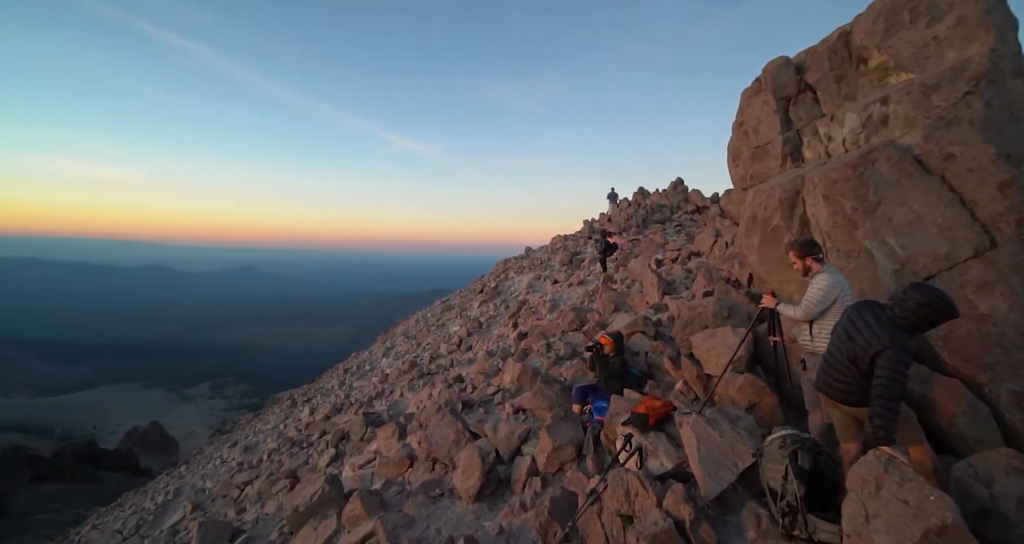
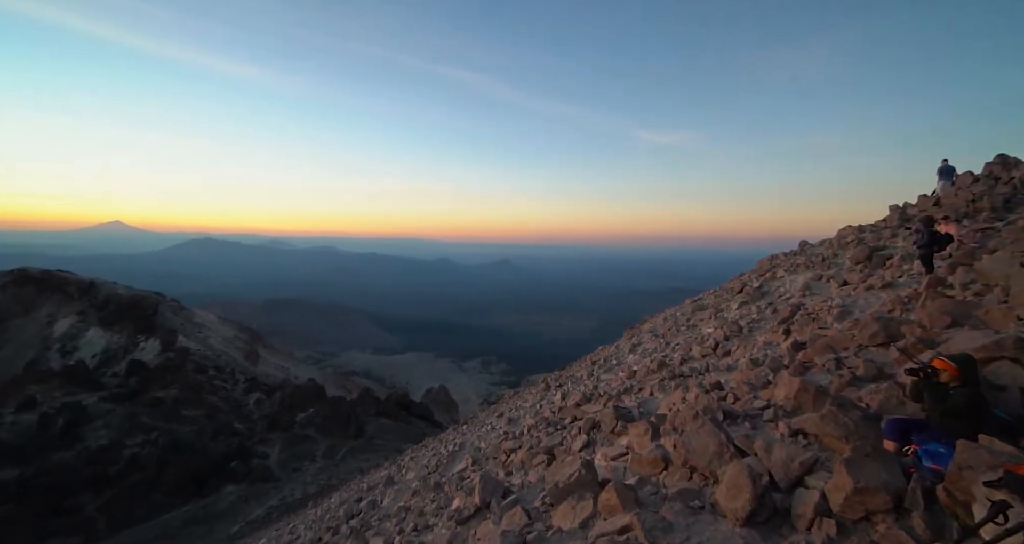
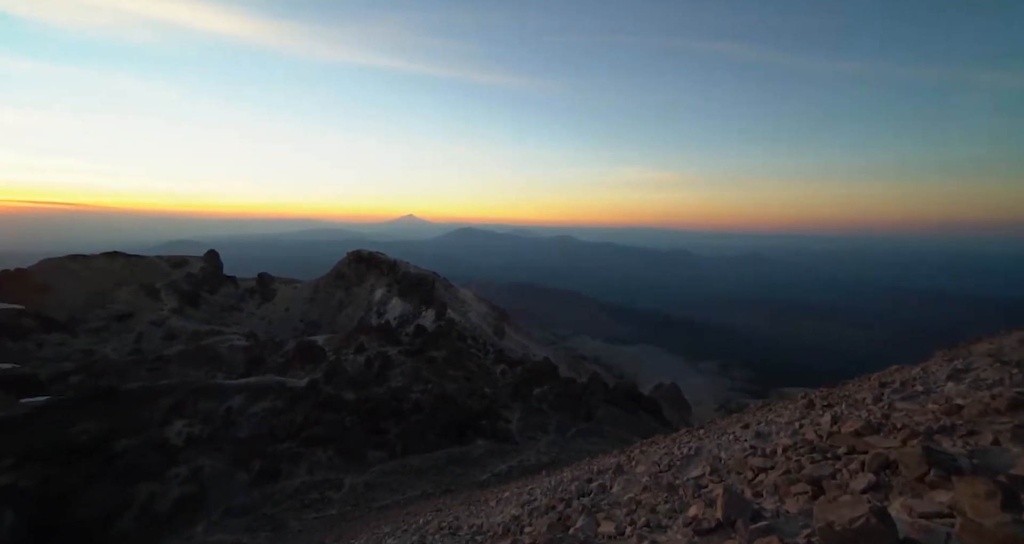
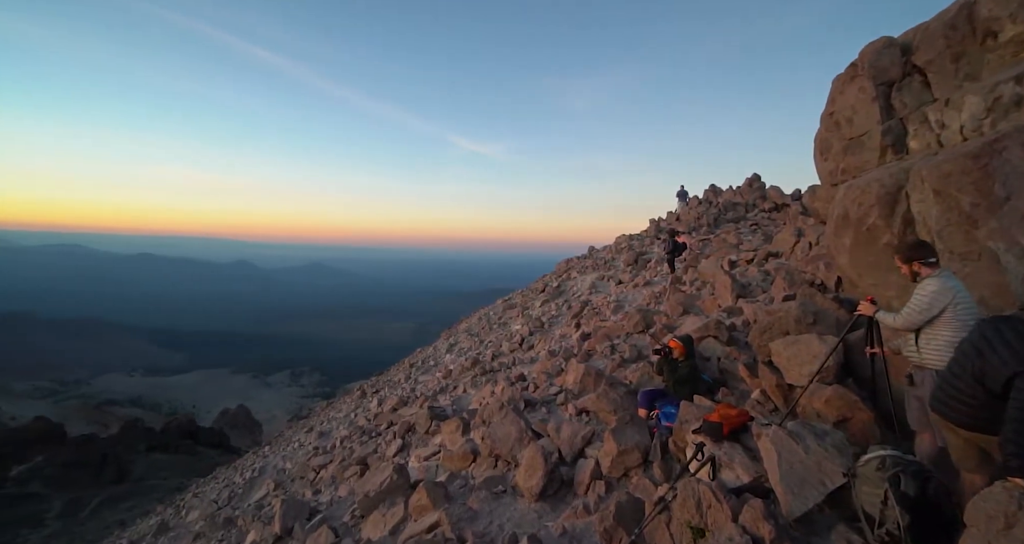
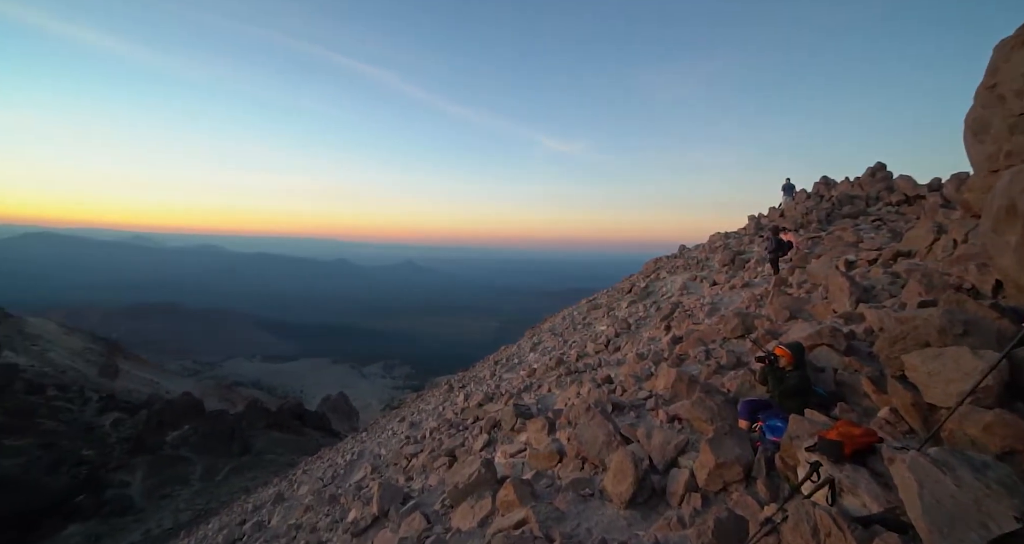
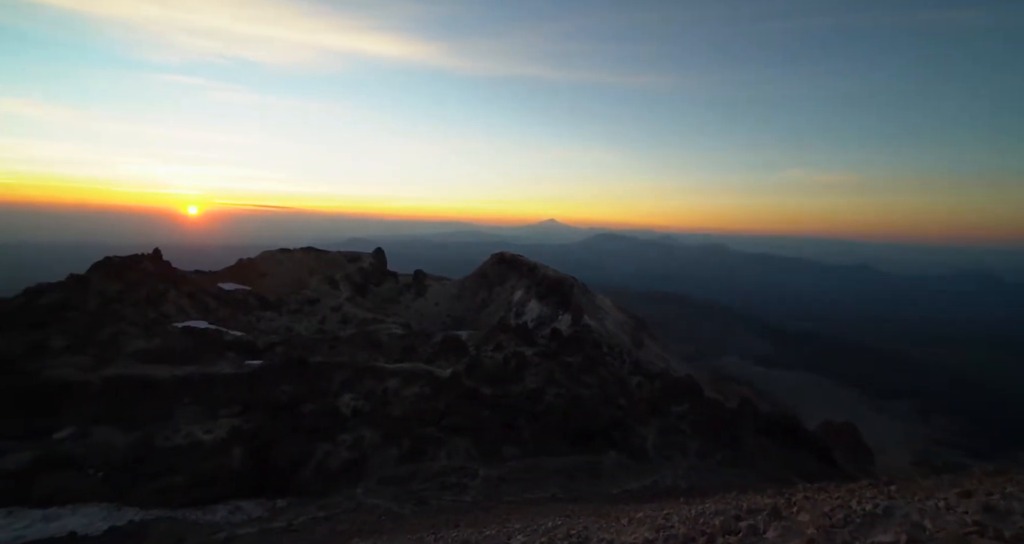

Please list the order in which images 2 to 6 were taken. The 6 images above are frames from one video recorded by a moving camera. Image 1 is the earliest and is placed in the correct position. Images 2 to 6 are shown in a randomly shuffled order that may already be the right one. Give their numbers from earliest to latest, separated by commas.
4, 5, 2, 3, 6
